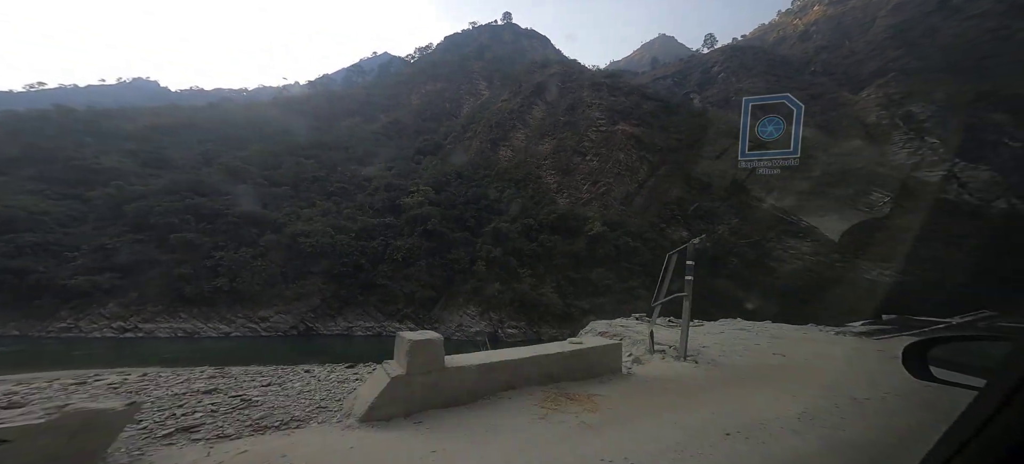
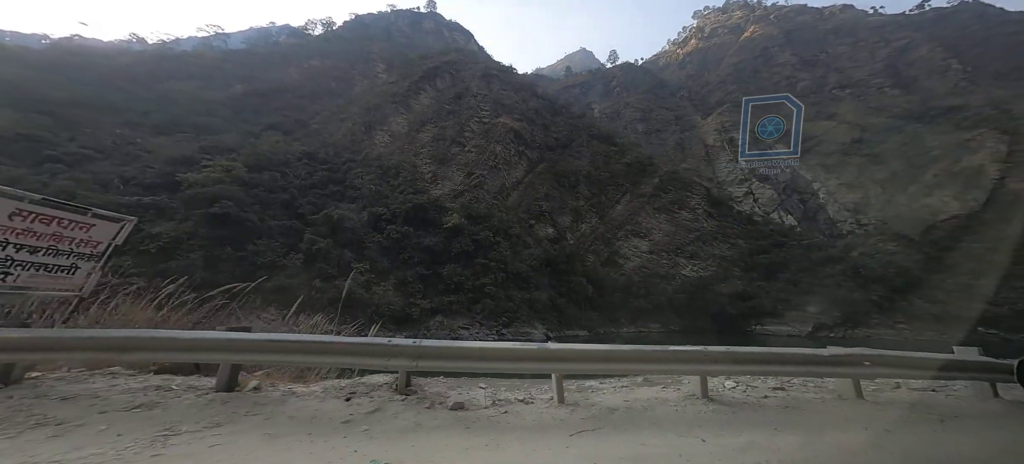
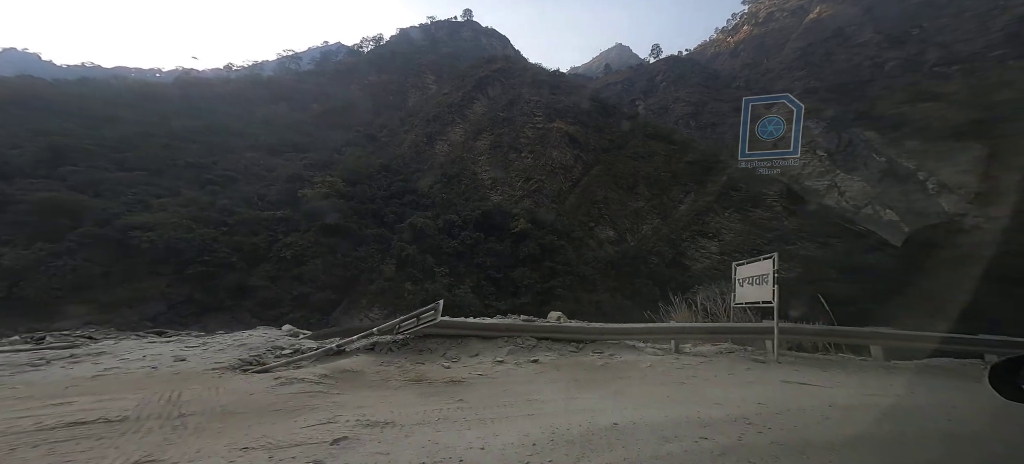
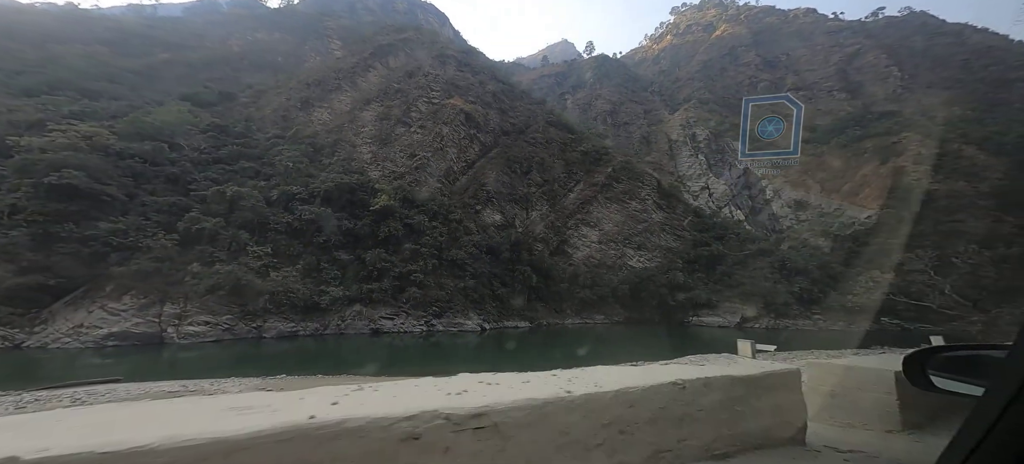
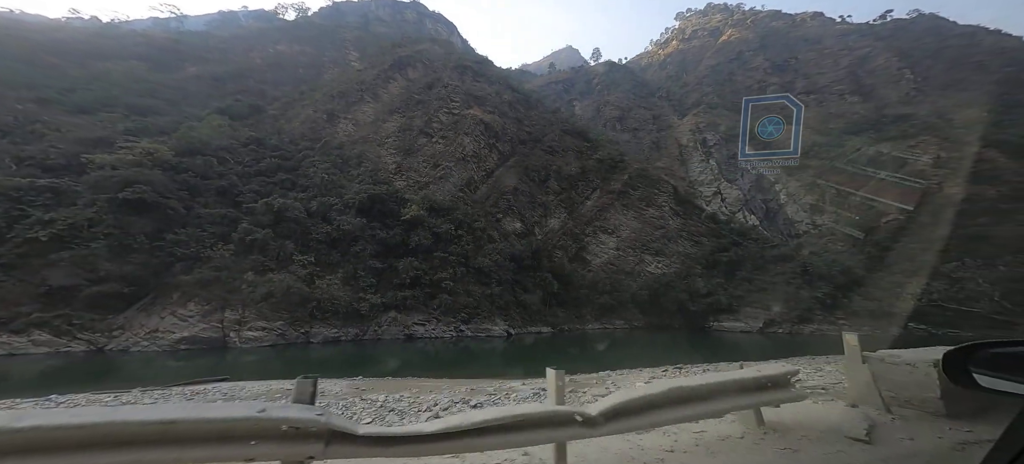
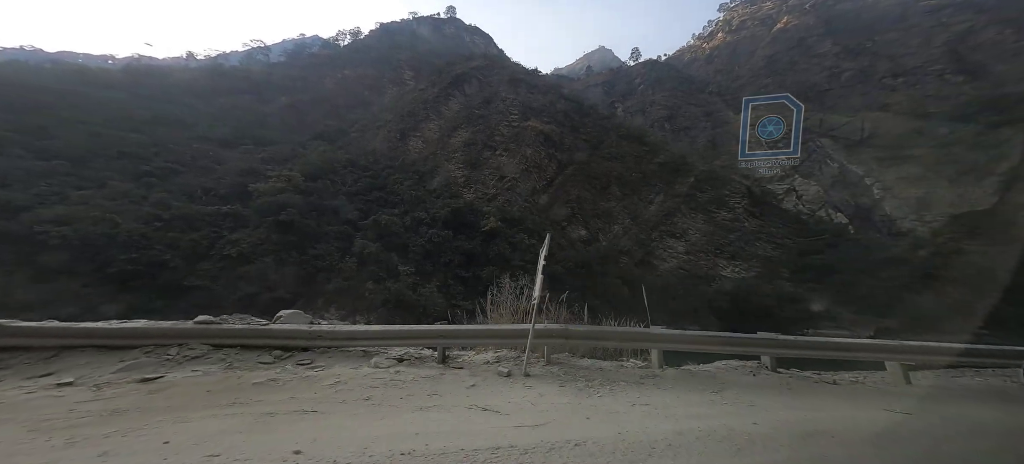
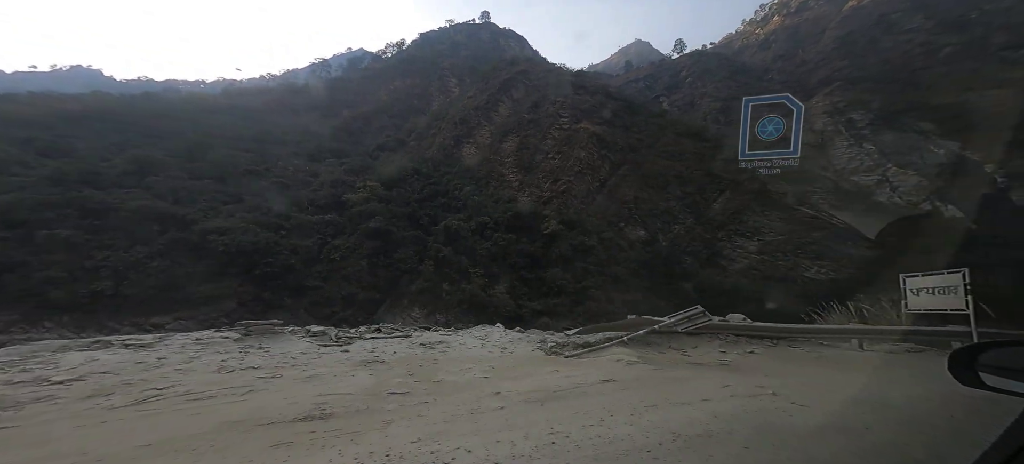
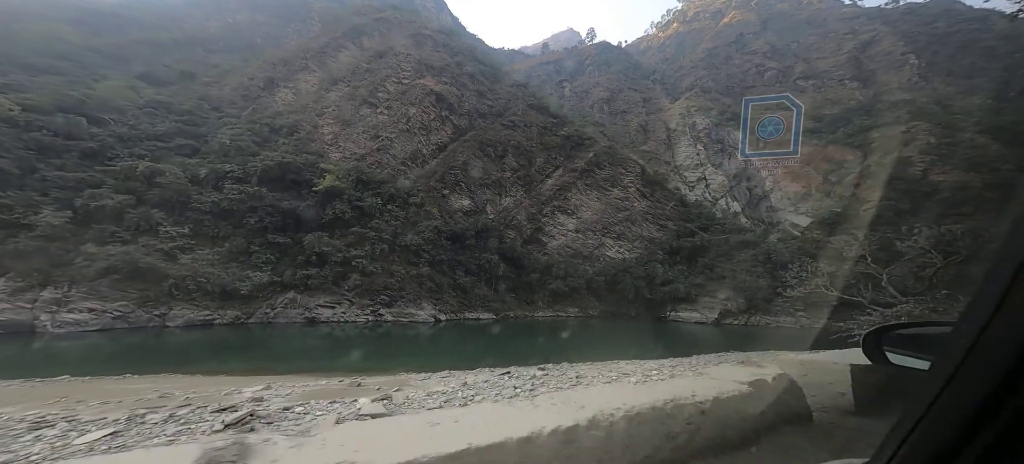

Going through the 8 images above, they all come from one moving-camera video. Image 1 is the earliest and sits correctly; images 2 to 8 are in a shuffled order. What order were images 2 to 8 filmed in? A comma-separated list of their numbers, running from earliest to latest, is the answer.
7, 3, 6, 2, 5, 4, 8
